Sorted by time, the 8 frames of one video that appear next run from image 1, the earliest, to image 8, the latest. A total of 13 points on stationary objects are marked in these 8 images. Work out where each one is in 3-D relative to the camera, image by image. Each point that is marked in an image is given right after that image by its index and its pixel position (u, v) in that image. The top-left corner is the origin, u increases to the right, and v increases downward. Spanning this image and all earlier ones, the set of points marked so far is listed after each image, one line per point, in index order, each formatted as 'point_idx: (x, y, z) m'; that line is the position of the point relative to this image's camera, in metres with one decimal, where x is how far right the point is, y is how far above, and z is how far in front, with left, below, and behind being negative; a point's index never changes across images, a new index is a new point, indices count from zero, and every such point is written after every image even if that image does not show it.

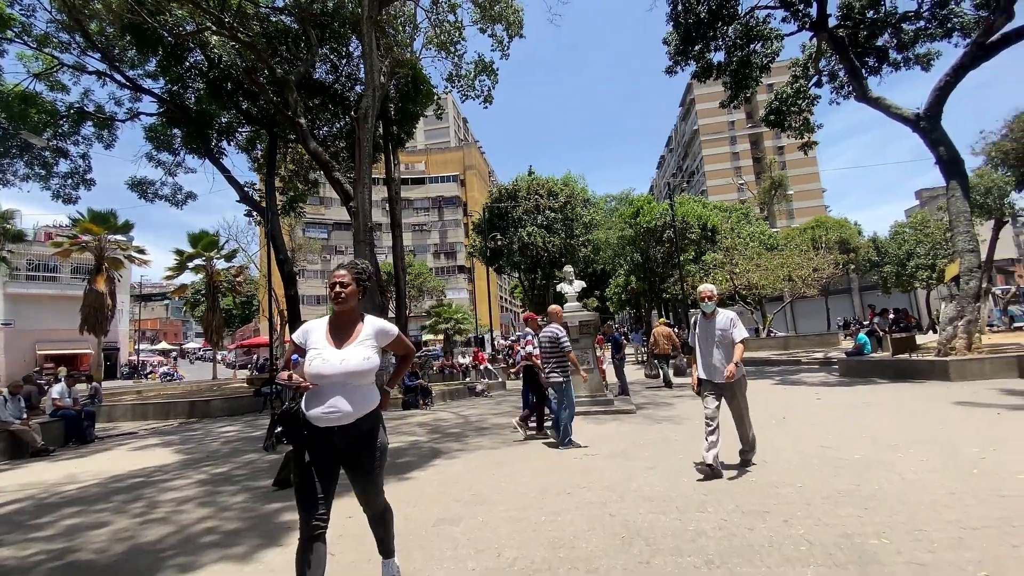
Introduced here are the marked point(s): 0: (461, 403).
0: (-1.2, -2.8, +11.9) m
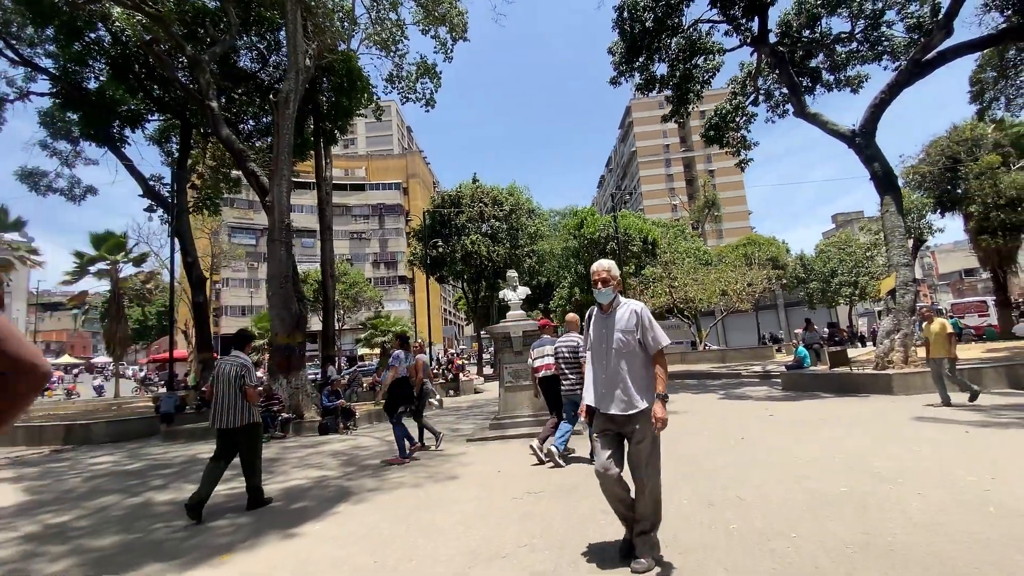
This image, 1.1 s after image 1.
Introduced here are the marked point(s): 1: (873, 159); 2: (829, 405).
0: (-2.6, -2.9, +10.6) m
1: (+9.6, +3.4, +13.4) m
2: (+6.1, -2.2, +9.6) m
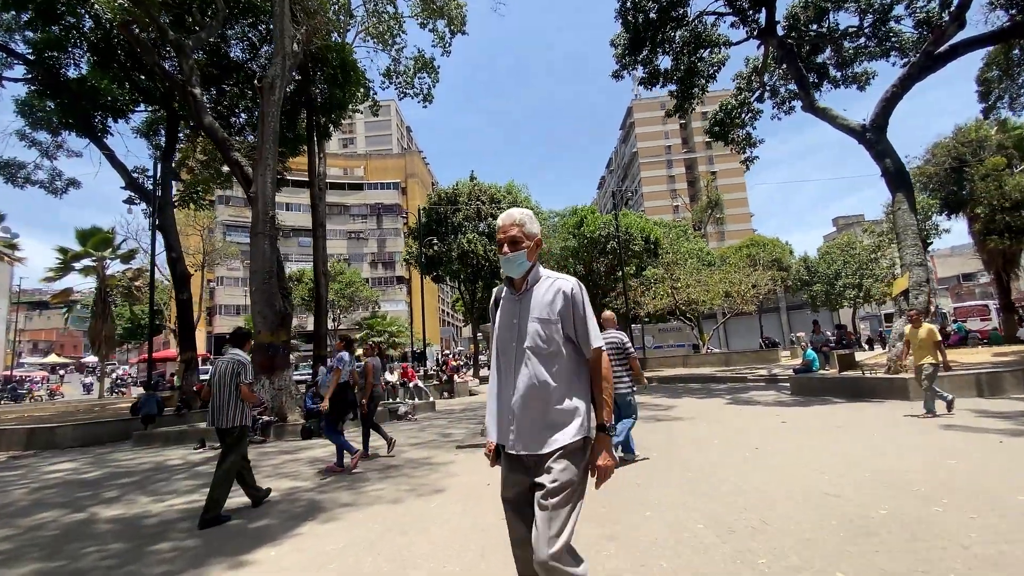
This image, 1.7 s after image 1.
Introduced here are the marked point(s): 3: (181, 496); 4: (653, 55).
0: (-2.7, -2.8, +10.1) m
1: (+9.5, +3.4, +12.9) m
2: (+6.0, -2.2, +9.1) m
3: (-3.7, -2.3, +5.6) m
4: (+4.8, +8.0, +17.2) m
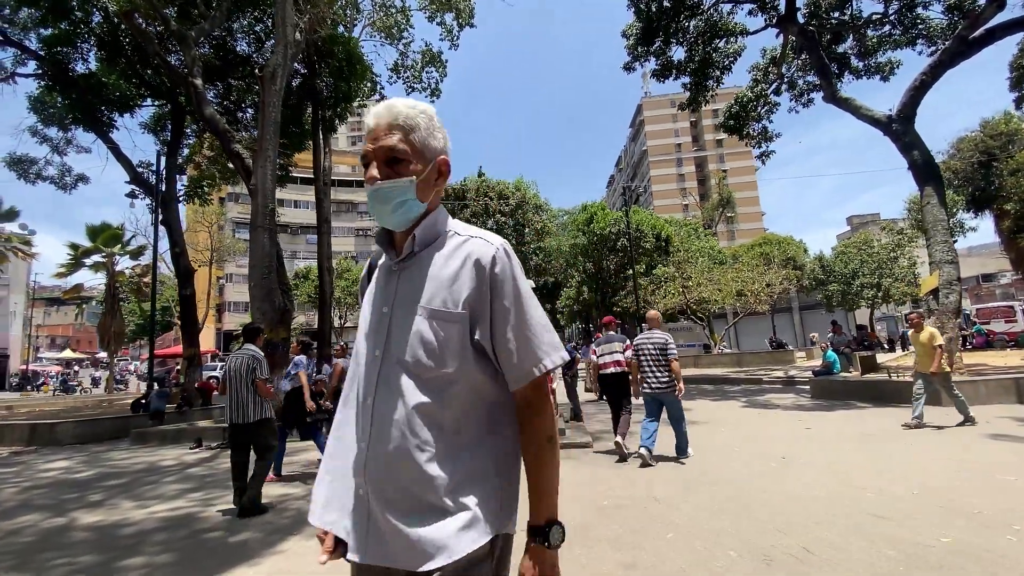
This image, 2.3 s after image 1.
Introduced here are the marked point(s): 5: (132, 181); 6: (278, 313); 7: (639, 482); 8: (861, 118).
0: (-2.6, -2.7, +9.7) m
1: (+9.8, +3.4, +12.3) m
2: (+6.1, -2.2, +8.5) m
3: (-3.6, -2.2, +5.3) m
4: (+5.1, +8.1, +16.7) m
5: (-11.7, +3.3, +15.5) m
6: (-4.8, -0.5, +10.3) m
7: (+1.2, -1.9, +4.9) m
8: (+9.0, +4.4, +13.0) m
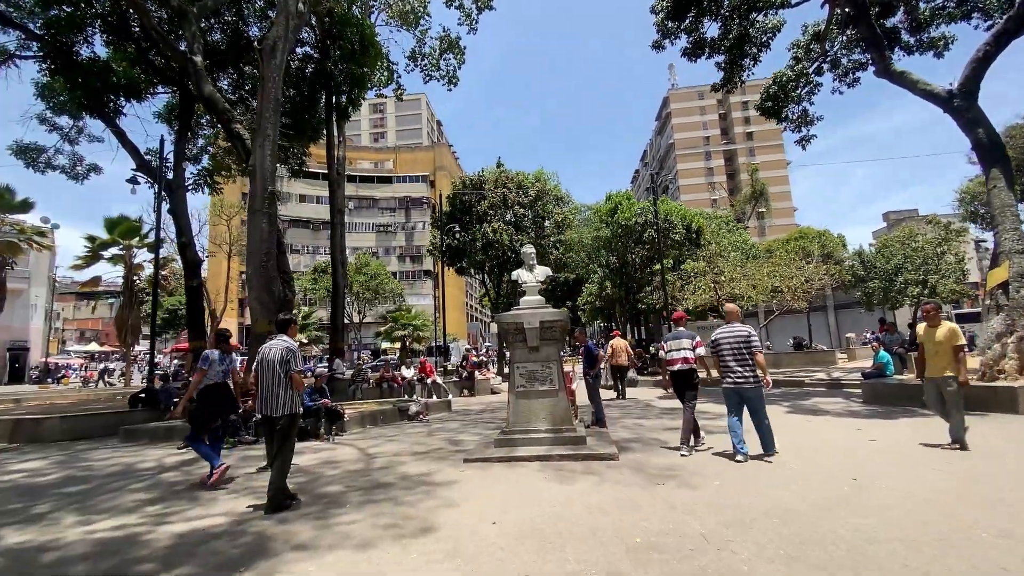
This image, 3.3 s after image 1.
0: (-2.3, -2.5, +8.9) m
1: (+10.1, +3.6, +10.9) m
2: (+6.3, -2.0, +7.4) m
3: (-3.6, -2.1, +4.5) m
4: (+5.8, +8.3, +15.5) m
5: (-11.2, +3.6, +15.0) m
6: (-4.5, -0.3, +9.6) m
7: (+1.3, -1.7, +4.0) m
8: (+9.4, +4.5, +11.7) m
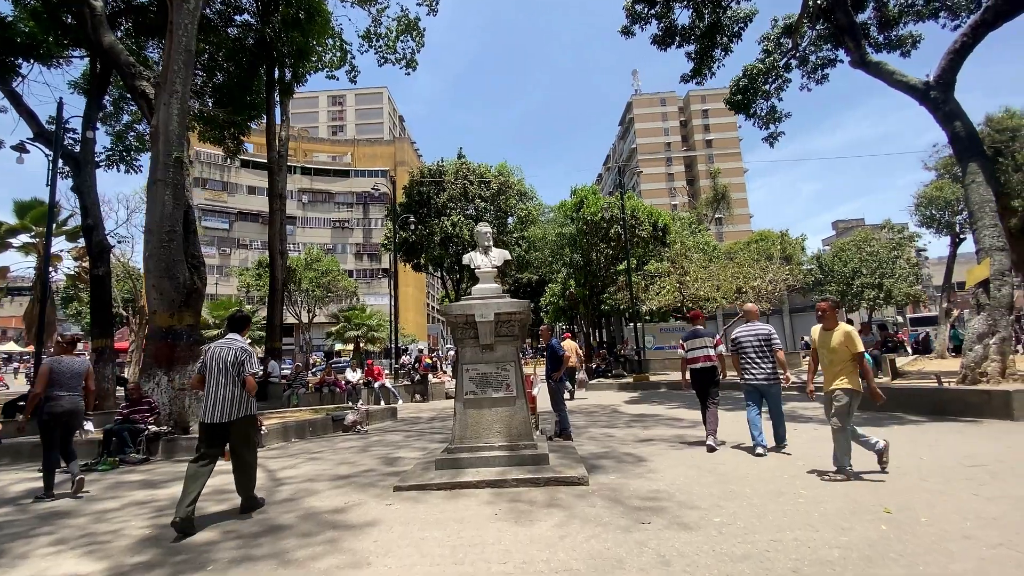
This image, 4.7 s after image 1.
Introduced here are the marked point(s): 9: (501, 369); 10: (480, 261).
0: (-3.1, -2.4, +7.5) m
1: (+9.3, +3.6, +10.5) m
2: (+5.7, -1.9, +6.6) m
3: (-4.0, -1.8, +3.0) m
4: (+4.6, +8.3, +14.8) m
5: (-12.3, +3.8, +13.0) m
6: (-5.3, -0.1, +8.0) m
7: (+0.9, -1.6, +2.9) m
8: (+8.5, +4.5, +11.2) m
9: (-0.1, -0.9, +5.3) m
10: (-0.4, +0.3, +5.9) m
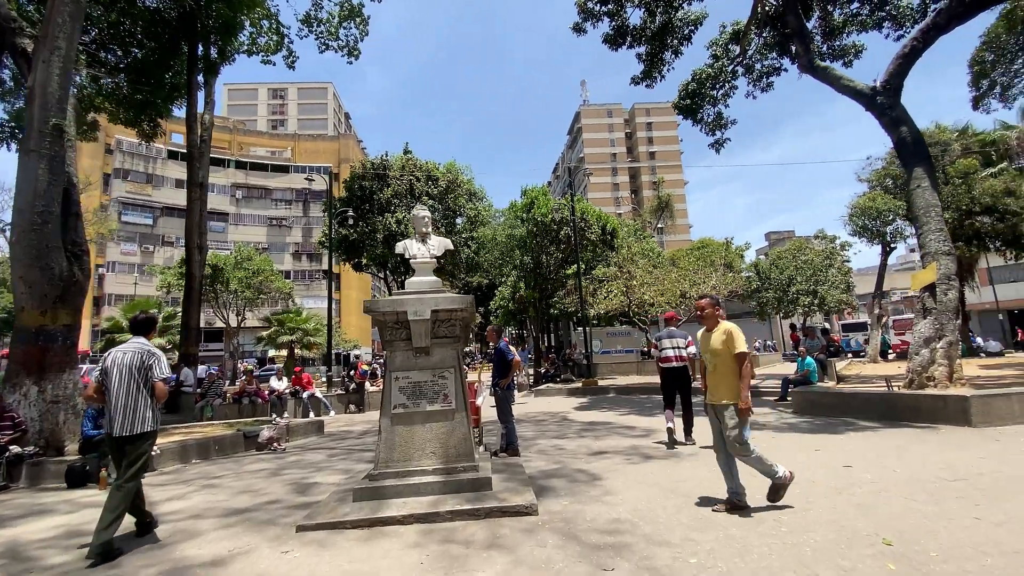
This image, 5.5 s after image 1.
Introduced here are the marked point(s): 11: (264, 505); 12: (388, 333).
0: (-3.9, -2.3, +6.4) m
1: (+8.2, +3.5, +10.6) m
2: (+4.9, -2.0, +6.4) m
3: (-4.3, -1.7, +1.8) m
4: (+3.2, +8.2, +14.5) m
5: (-13.5, +4.0, +10.9) m
6: (-6.1, 0.0, +6.7) m
7: (+0.6, -1.5, +2.1) m
8: (+7.4, +4.5, +11.2) m
9: (-0.7, -0.8, +4.5) m
10: (-1.0, +0.4, +5.0) m
11: (-2.3, -2.0, +4.6) m
12: (-1.1, -0.4, +4.5) m
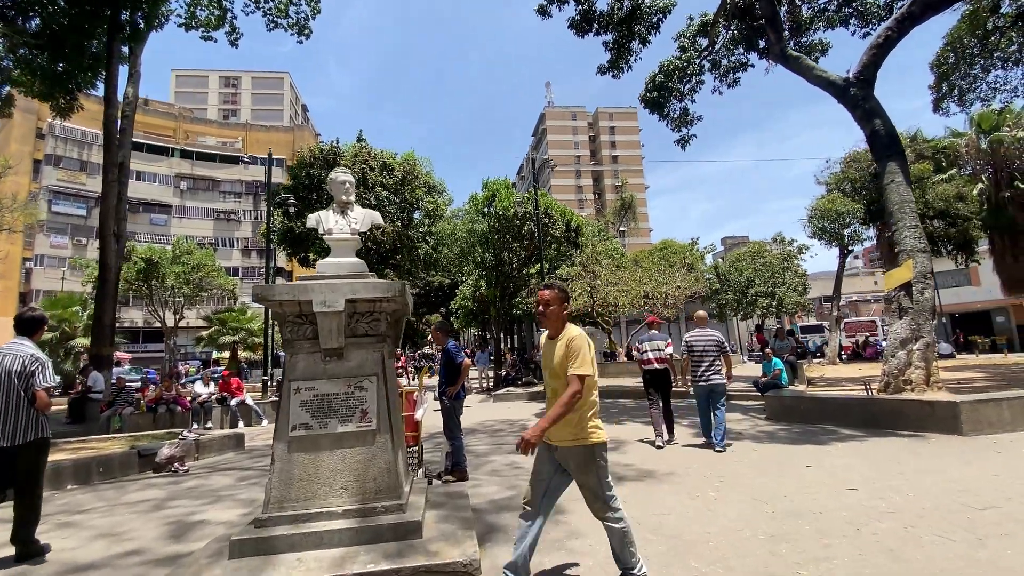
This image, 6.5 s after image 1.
0: (-4.4, -2.1, +5.1) m
1: (+7.4, +3.5, +10.2) m
2: (+4.4, -1.9, +5.7) m
3: (-4.5, -1.5, +0.5) m
4: (+2.1, +8.3, +13.7) m
5: (-14.3, +4.2, +9.0) m
6: (-6.6, +0.2, +5.3) m
7: (+0.4, -1.4, +1.2) m
8: (+6.5, +4.5, +10.8) m
9: (-1.1, -0.7, +3.4) m
10: (-1.4, +0.5, +4.0) m
11: (-2.7, -1.8, +3.4) m
12: (-1.5, -0.3, +3.5) m
